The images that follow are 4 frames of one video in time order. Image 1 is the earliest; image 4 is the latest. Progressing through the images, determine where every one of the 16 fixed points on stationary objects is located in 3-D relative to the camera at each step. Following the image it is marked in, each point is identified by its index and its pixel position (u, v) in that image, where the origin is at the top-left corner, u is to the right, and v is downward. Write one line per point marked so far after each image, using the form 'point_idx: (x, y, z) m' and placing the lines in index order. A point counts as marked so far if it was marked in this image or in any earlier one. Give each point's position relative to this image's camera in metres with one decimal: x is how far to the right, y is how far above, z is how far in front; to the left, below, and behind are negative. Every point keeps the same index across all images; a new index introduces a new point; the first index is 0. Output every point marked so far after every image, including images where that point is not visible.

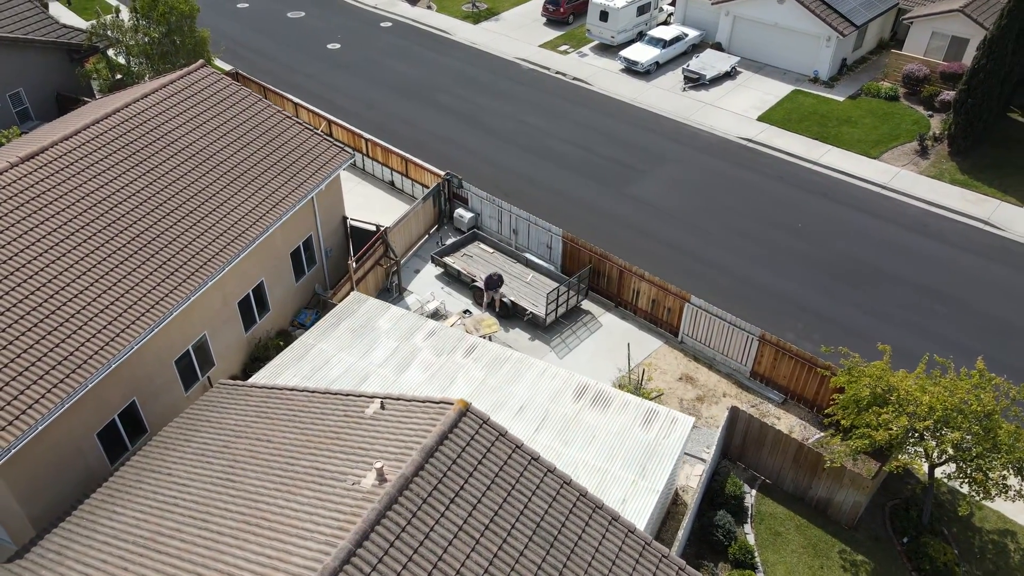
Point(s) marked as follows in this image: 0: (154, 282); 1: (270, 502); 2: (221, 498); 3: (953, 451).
0: (-7.4, +0.1, +15.4) m
1: (-3.6, -3.3, +11.2) m
2: (-4.6, -3.4, +11.8) m
3: (+8.4, -3.2, +14.1) m
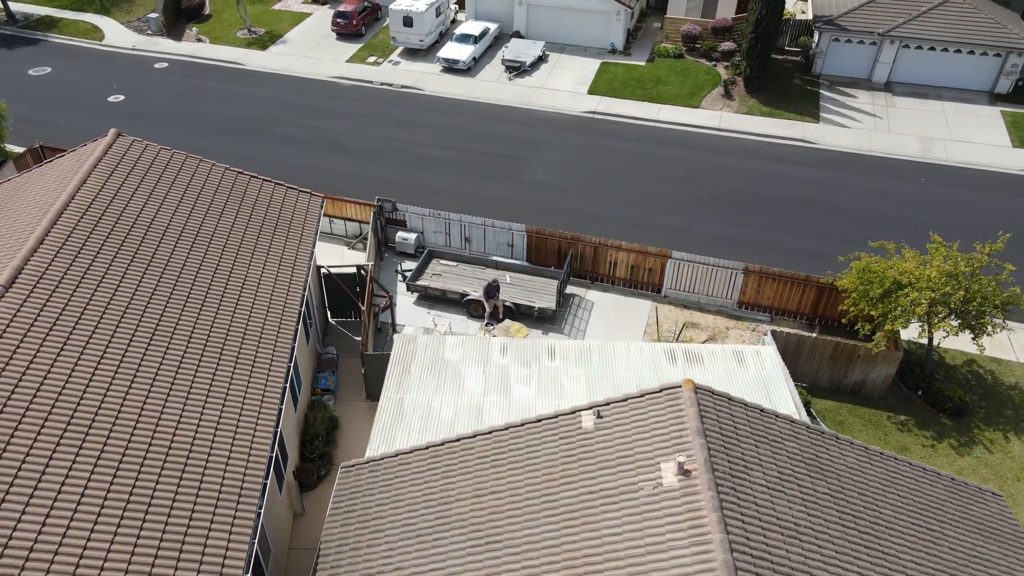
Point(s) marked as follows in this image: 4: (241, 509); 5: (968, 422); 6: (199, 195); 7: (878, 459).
0: (-4.8, -1.7, +13.2) m
1: (+1.0, -3.7, +10.8) m
2: (-0.1, -4.1, +11.0) m
3: (+10.7, -0.6, +17.7) m
4: (-4.2, -3.4, +11.5) m
5: (+11.5, -3.4, +18.6) m
6: (-7.1, +2.1, +16.6) m
7: (+6.3, -3.0, +12.7) m
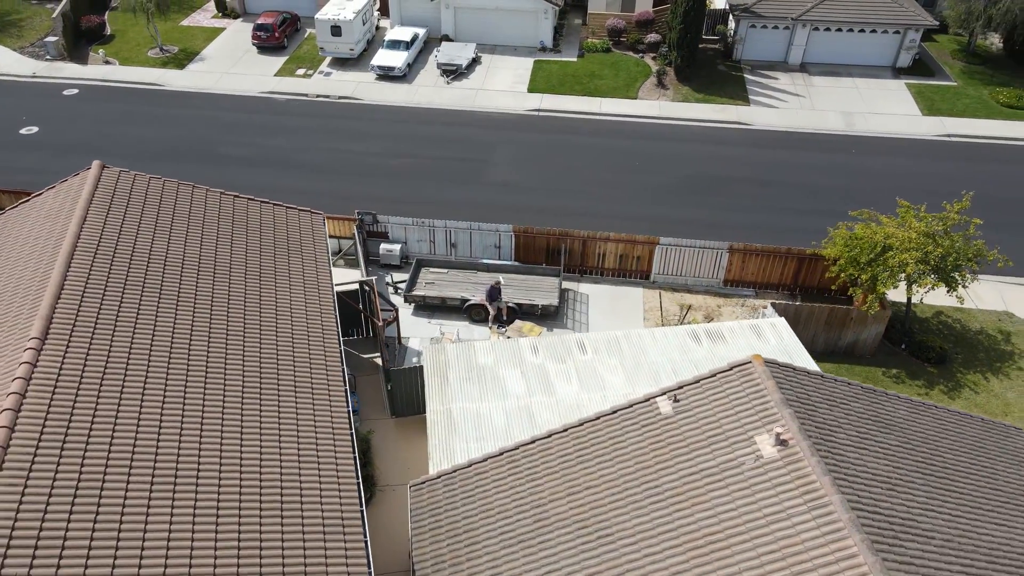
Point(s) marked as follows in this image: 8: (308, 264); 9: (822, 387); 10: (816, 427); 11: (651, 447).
0: (-3.5, -2.1, +12.6) m
1: (+2.7, -3.5, +11.1) m
2: (+1.7, -4.0, +11.1) m
3: (+11.1, +0.5, +19.2) m
4: (-2.5, -3.7, +11.0) m
5: (+12.0, -2.2, +20.2) m
6: (-6.6, +1.4, +15.7) m
7: (+7.7, -2.3, +13.7) m
8: (-4.4, +0.5, +16.0) m
9: (+5.4, -1.8, +12.8) m
10: (+4.9, -2.2, +11.8) m
11: (+2.3, -2.7, +12.3) m
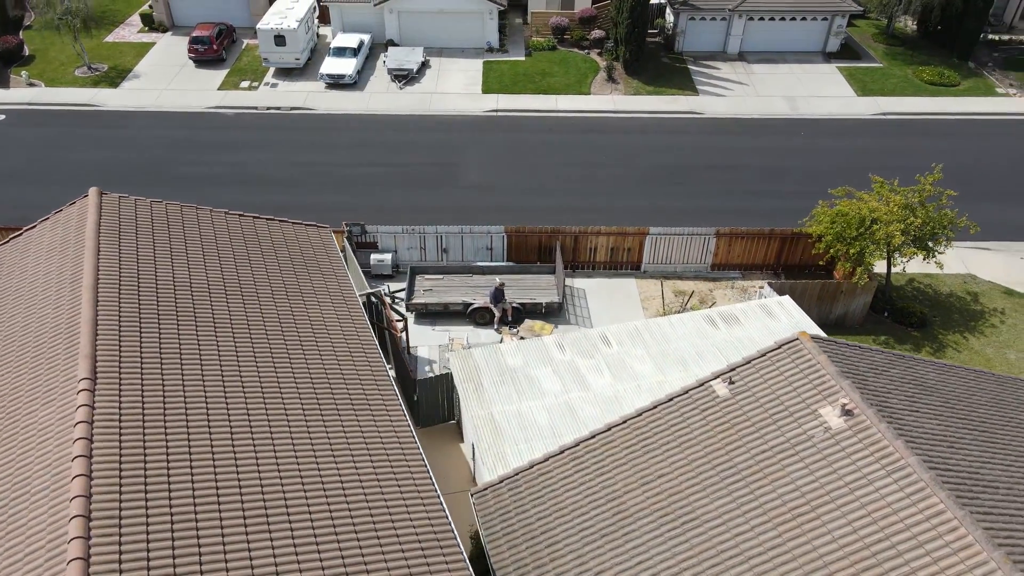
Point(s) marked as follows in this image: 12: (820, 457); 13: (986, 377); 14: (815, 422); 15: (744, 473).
0: (-2.4, -2.3, +12.3) m
1: (+4.1, -3.2, +11.4) m
2: (+3.1, -3.8, +11.3) m
3: (+11.2, +1.4, +20.4) m
4: (-1.1, -3.9, +10.8) m
5: (+12.3, -1.3, +21.5) m
6: (-6.0, +0.9, +15.0) m
7: (+8.6, -1.6, +14.5) m
8: (-3.9, +0.2, +15.5) m
9: (+6.4, -1.3, +13.5) m
10: (+6.0, -1.8, +12.3) m
11: (+3.5, -2.4, +12.6) m
12: (+4.8, -2.7, +11.6) m
13: (+9.6, -1.8, +14.9) m
14: (+4.9, -2.2, +12.0) m
15: (+3.7, -3.0, +11.9) m
